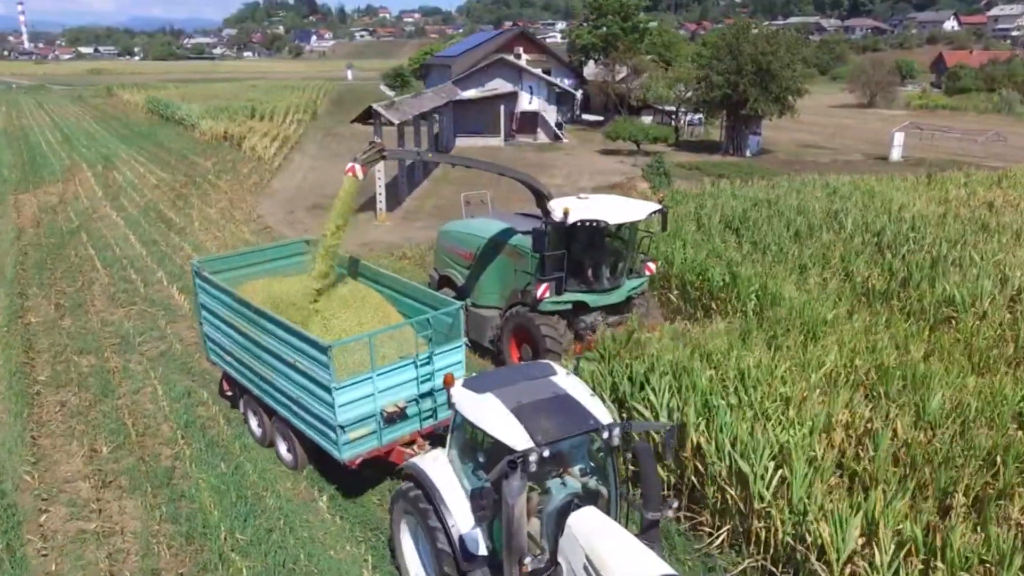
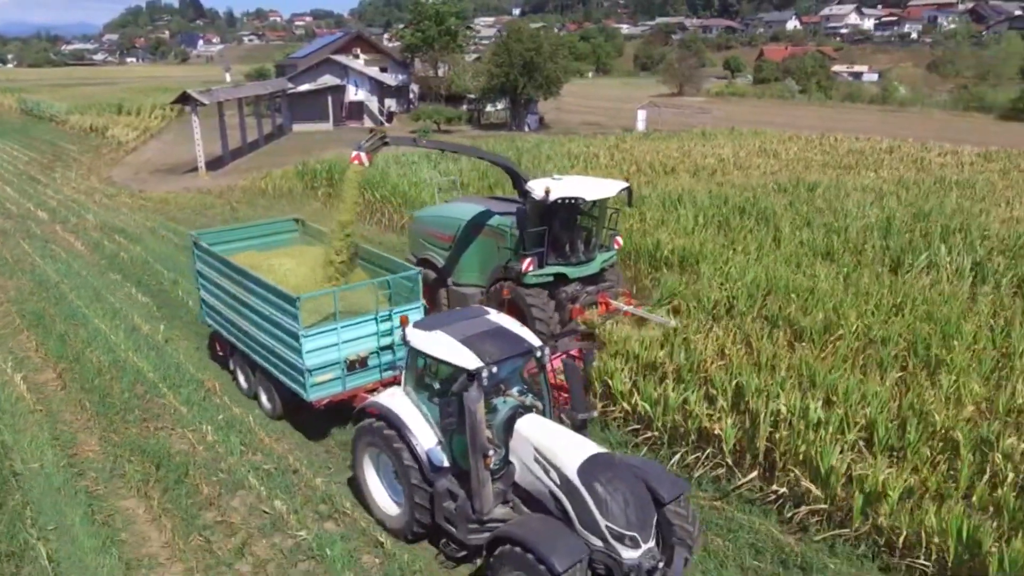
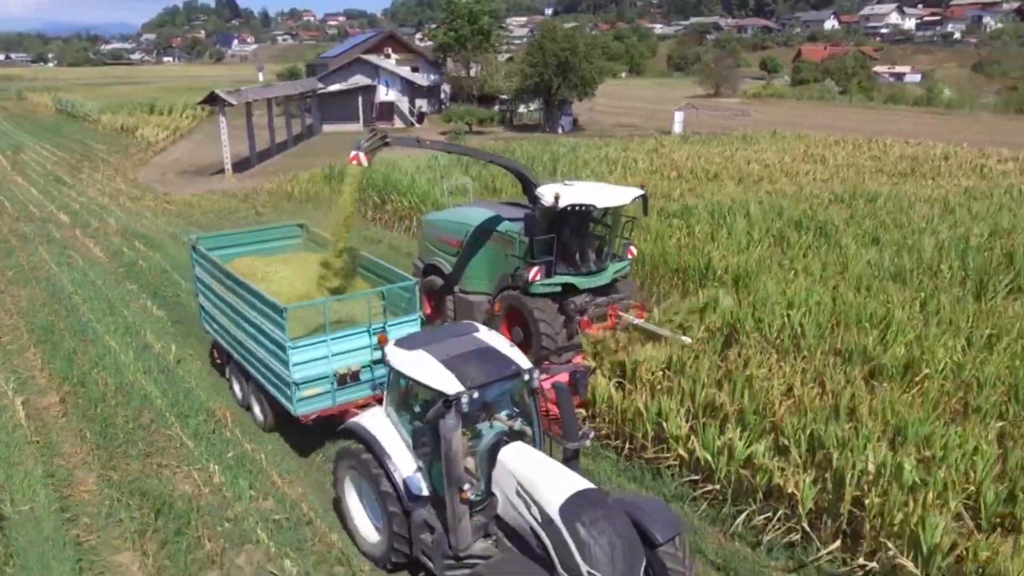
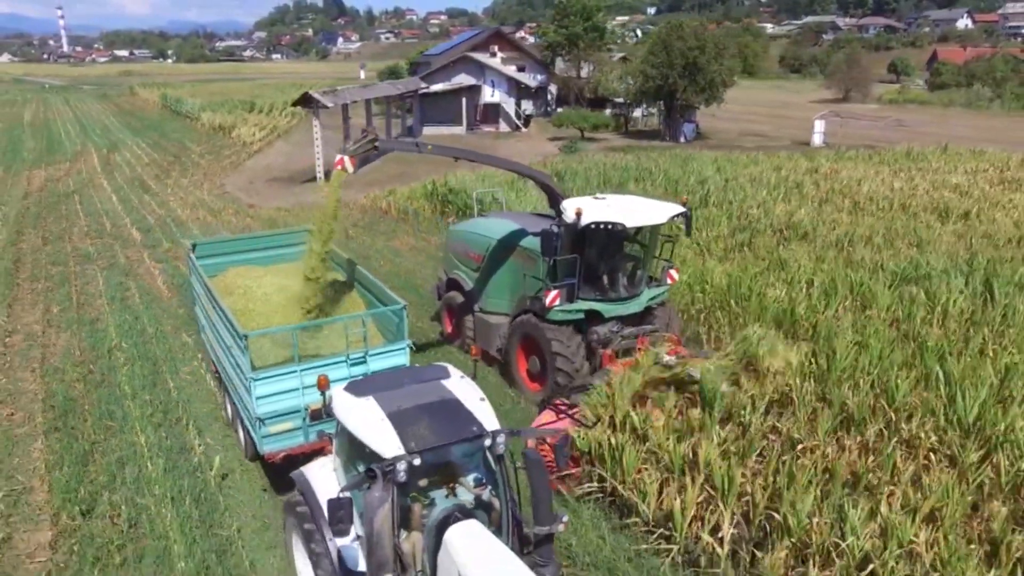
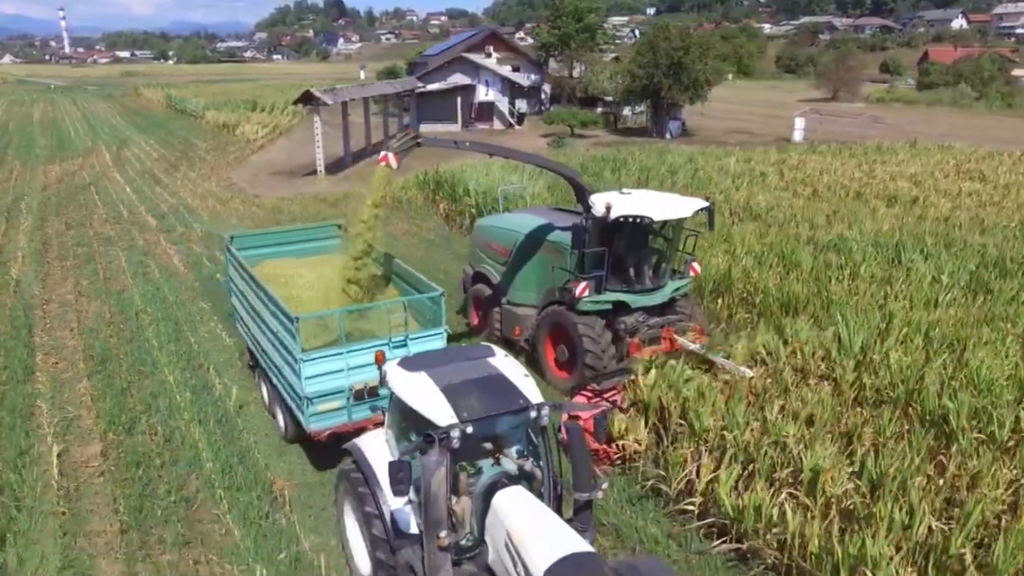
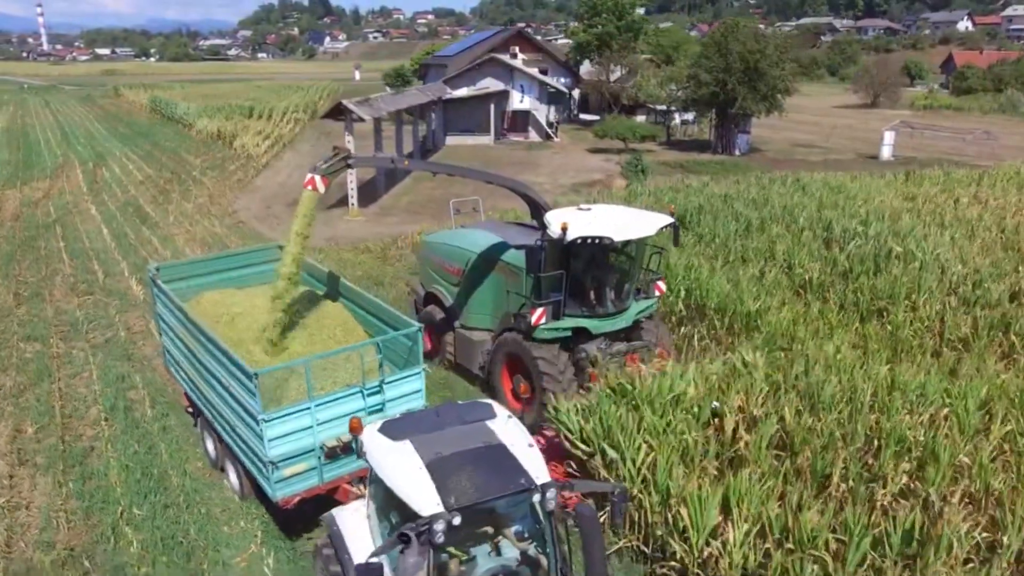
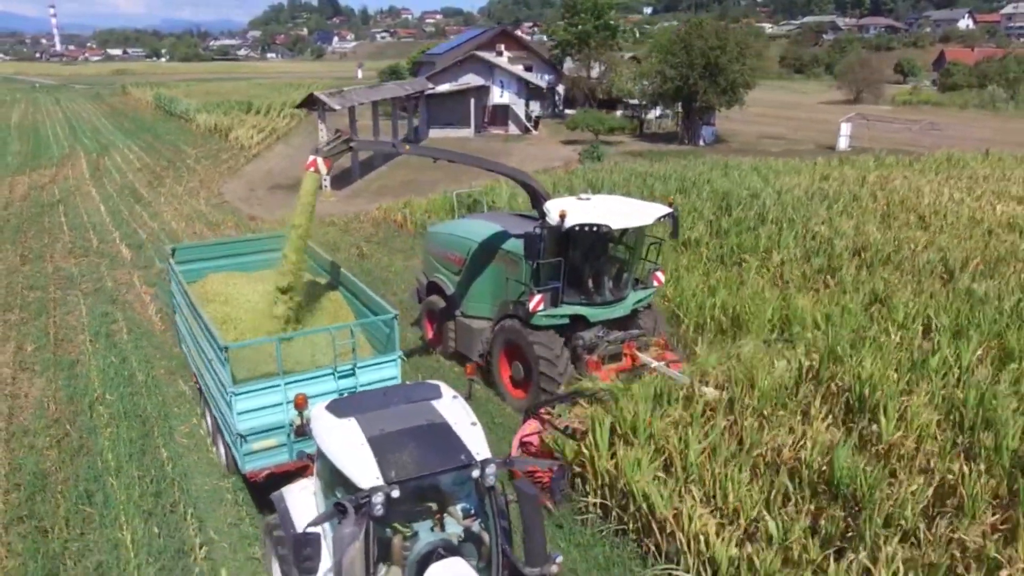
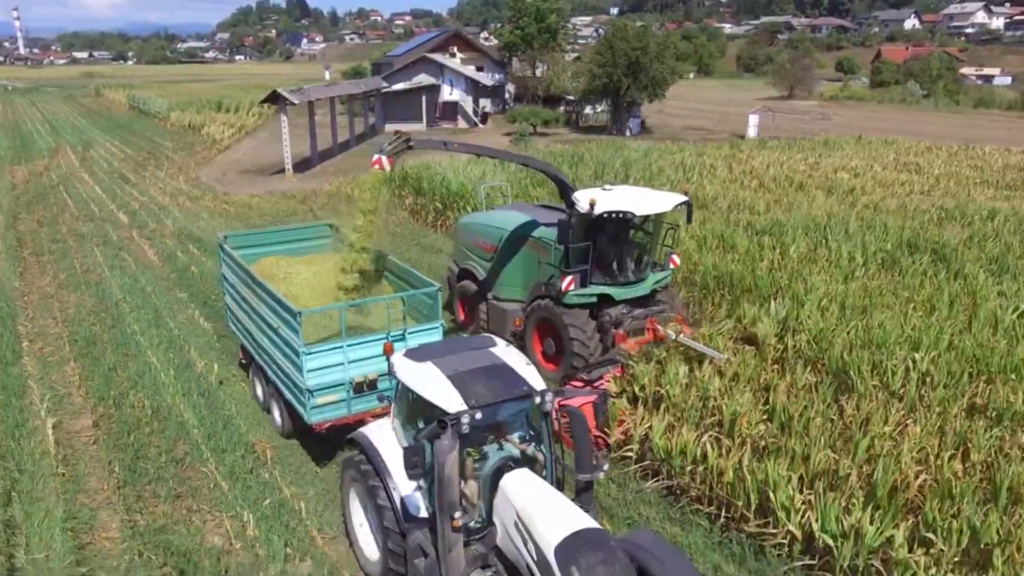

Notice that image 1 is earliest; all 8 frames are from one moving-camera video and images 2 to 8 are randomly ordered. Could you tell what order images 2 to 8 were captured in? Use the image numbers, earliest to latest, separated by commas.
6, 7, 4, 5, 8, 3, 2
